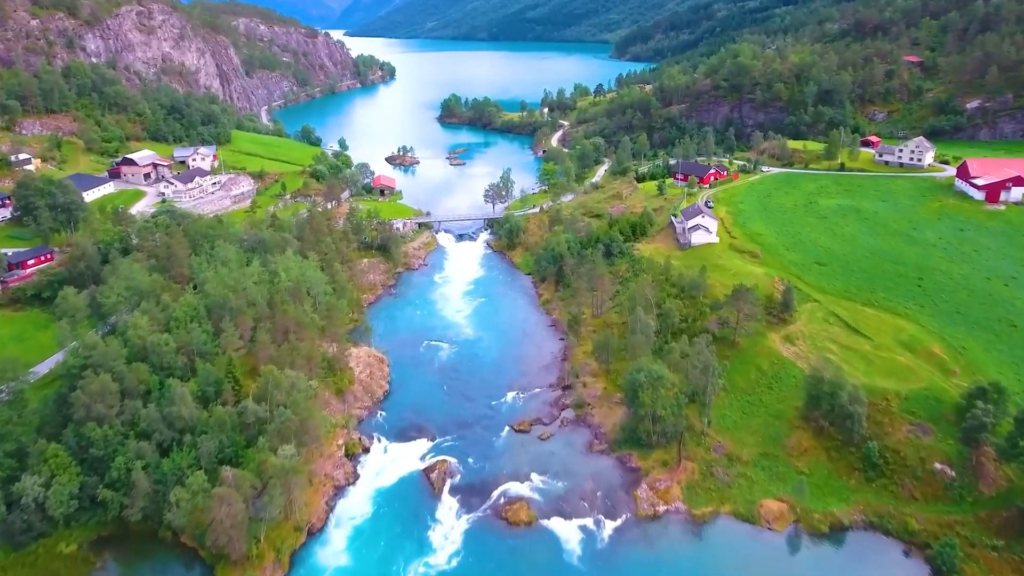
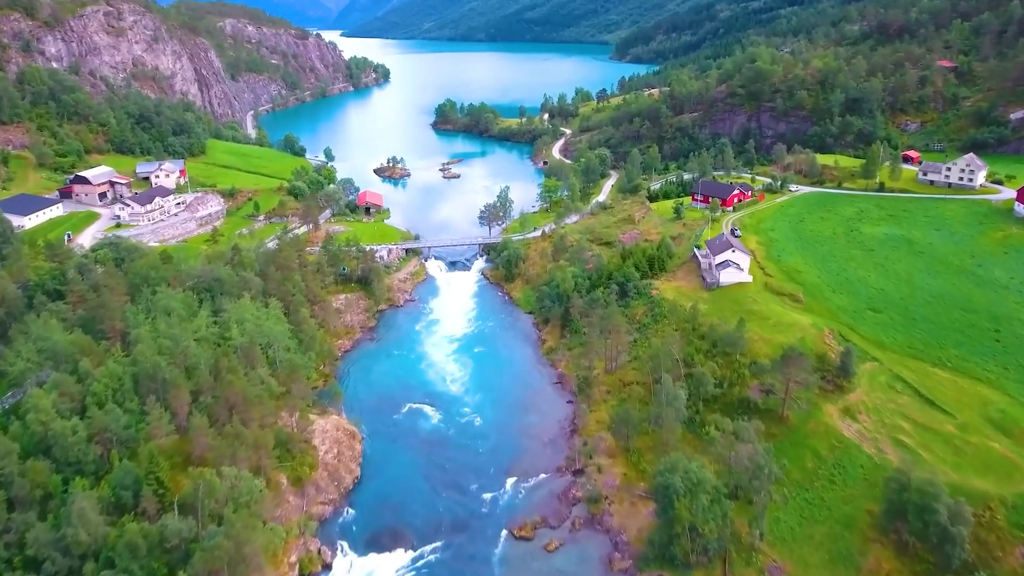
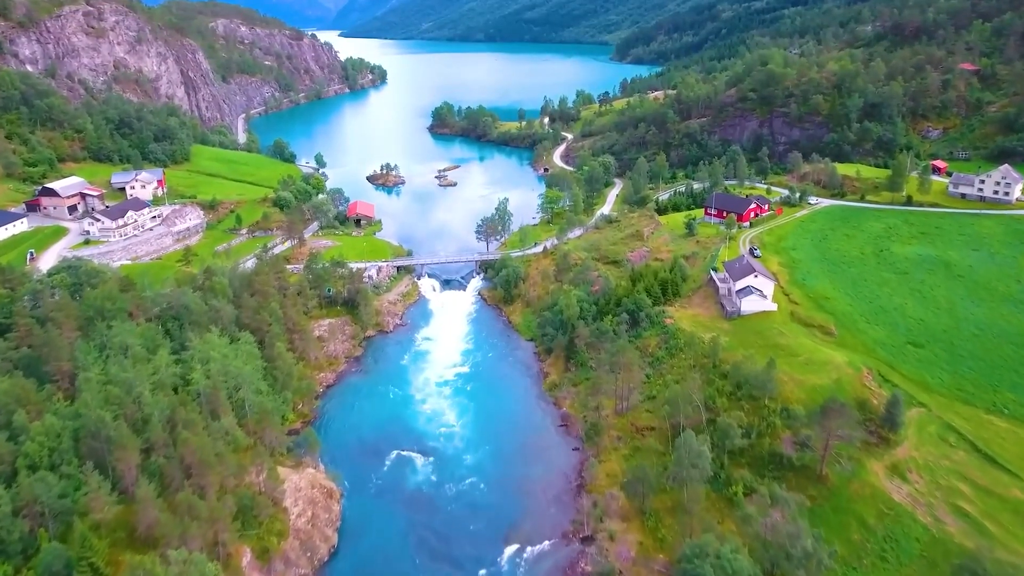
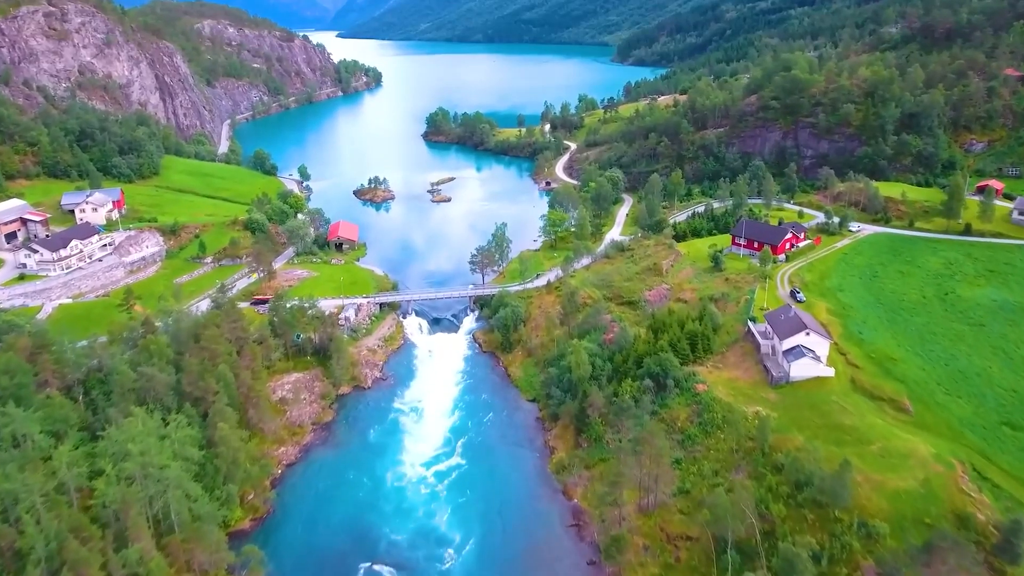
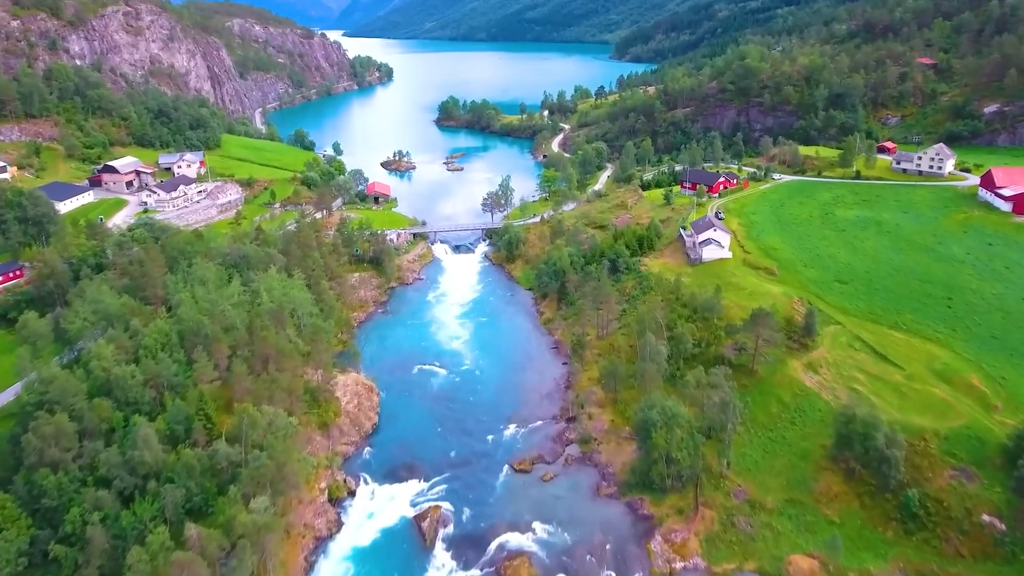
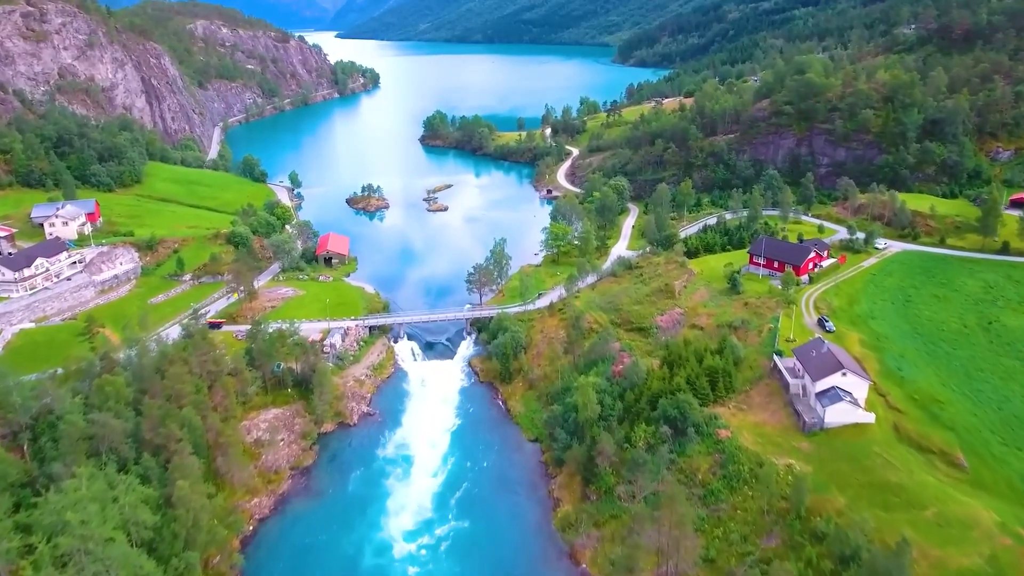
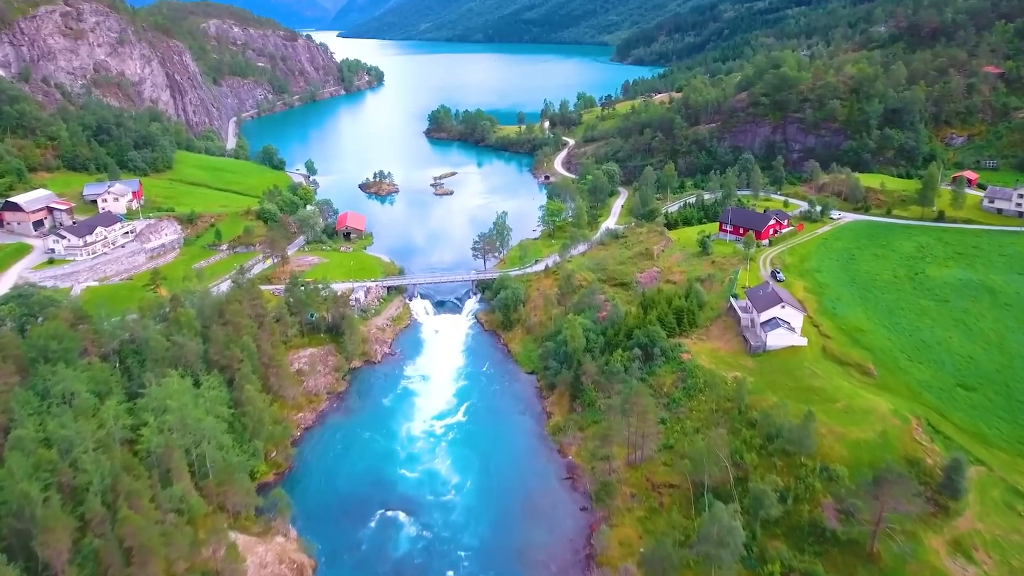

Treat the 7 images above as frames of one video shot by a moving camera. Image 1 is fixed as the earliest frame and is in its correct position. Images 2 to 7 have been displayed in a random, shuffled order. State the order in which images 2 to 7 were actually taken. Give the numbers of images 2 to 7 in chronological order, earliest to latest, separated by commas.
5, 2, 3, 7, 4, 6
